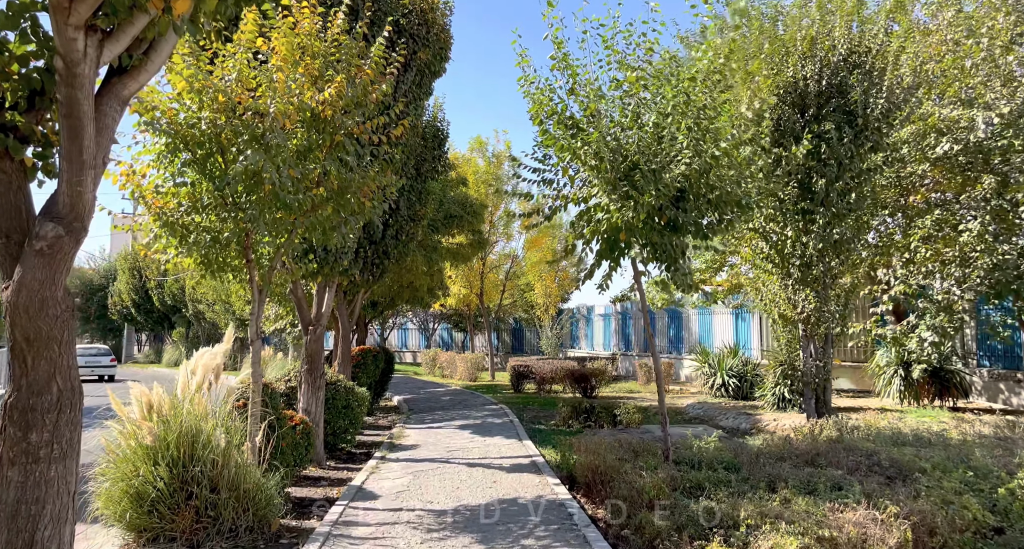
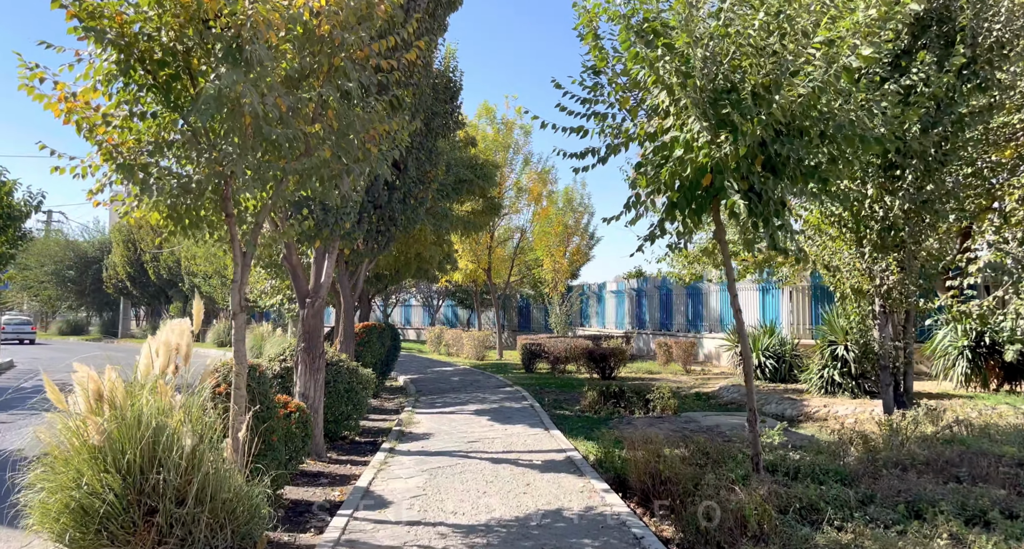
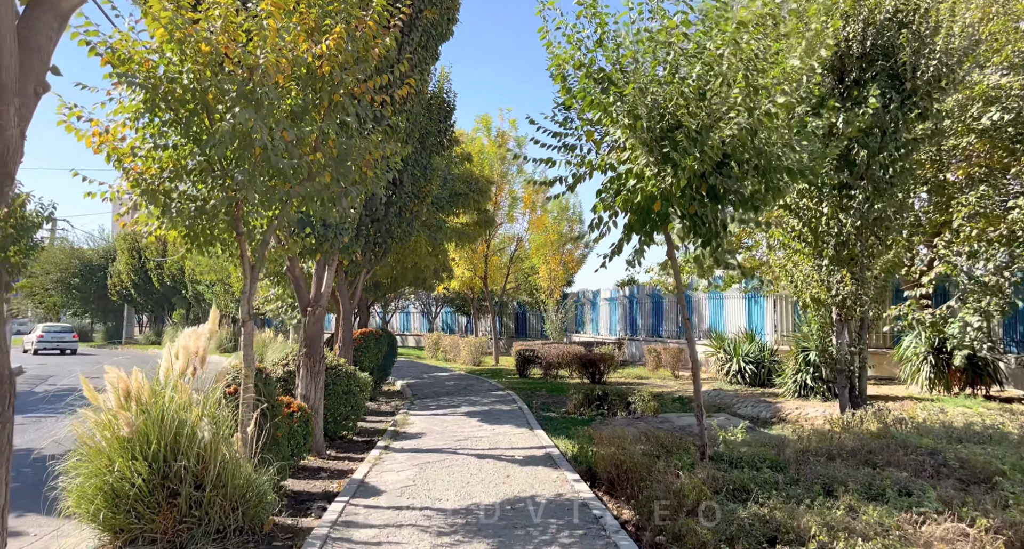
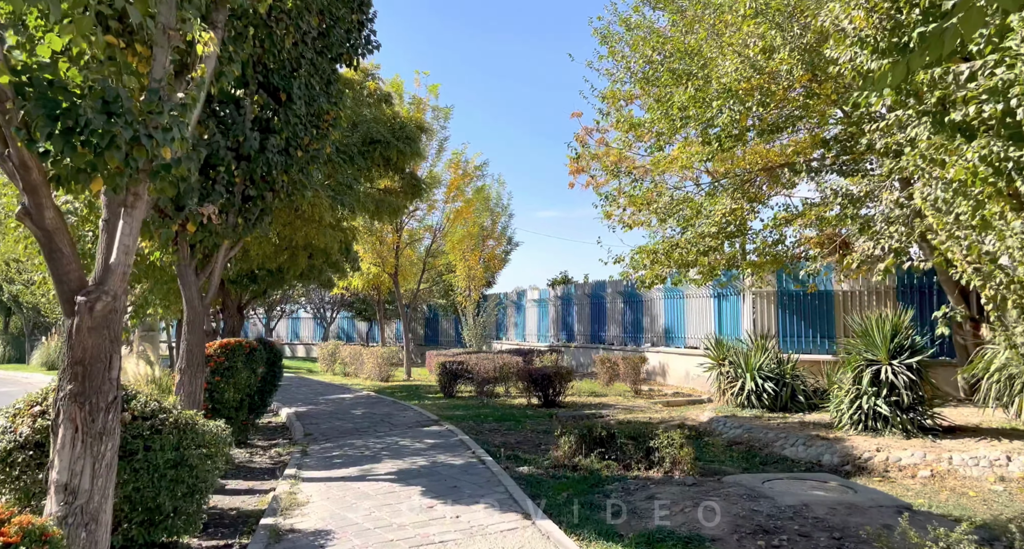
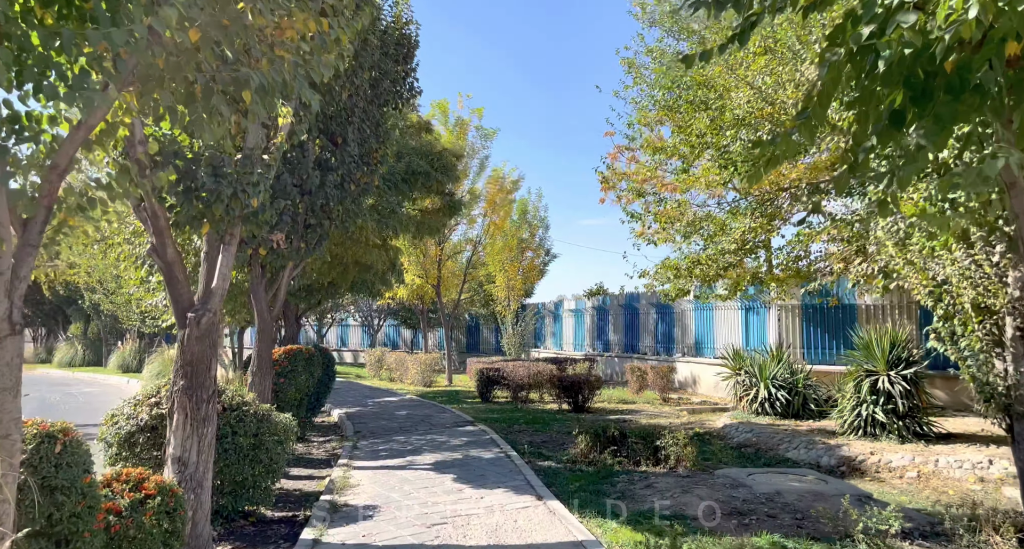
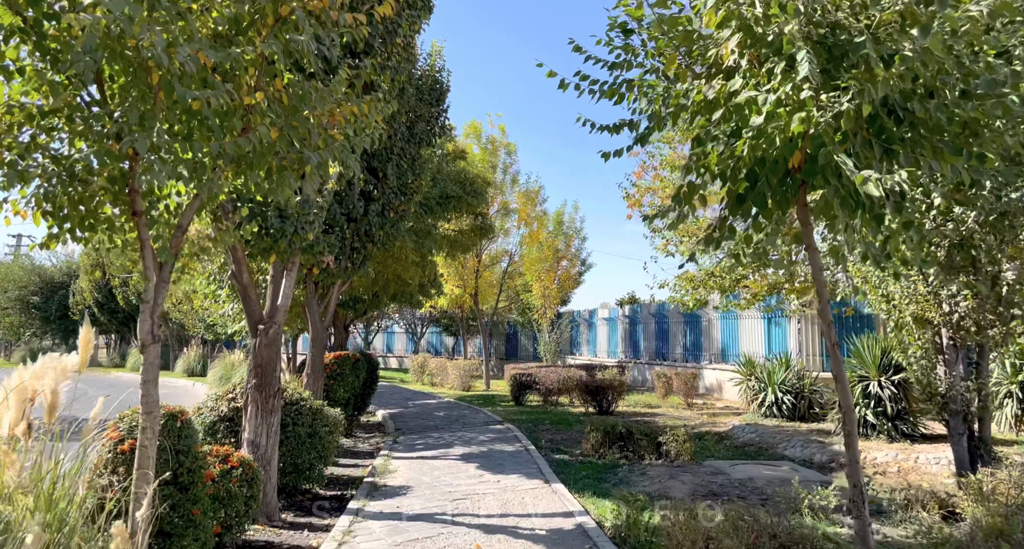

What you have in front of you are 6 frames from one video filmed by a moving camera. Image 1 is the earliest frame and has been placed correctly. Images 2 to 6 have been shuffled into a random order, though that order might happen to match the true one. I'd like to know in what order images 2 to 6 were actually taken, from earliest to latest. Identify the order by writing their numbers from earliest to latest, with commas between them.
3, 2, 6, 5, 4
